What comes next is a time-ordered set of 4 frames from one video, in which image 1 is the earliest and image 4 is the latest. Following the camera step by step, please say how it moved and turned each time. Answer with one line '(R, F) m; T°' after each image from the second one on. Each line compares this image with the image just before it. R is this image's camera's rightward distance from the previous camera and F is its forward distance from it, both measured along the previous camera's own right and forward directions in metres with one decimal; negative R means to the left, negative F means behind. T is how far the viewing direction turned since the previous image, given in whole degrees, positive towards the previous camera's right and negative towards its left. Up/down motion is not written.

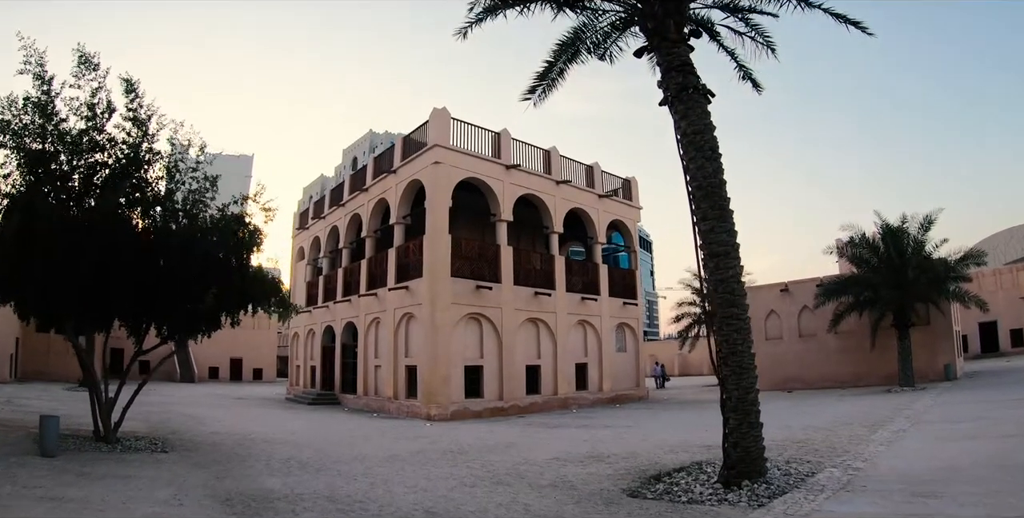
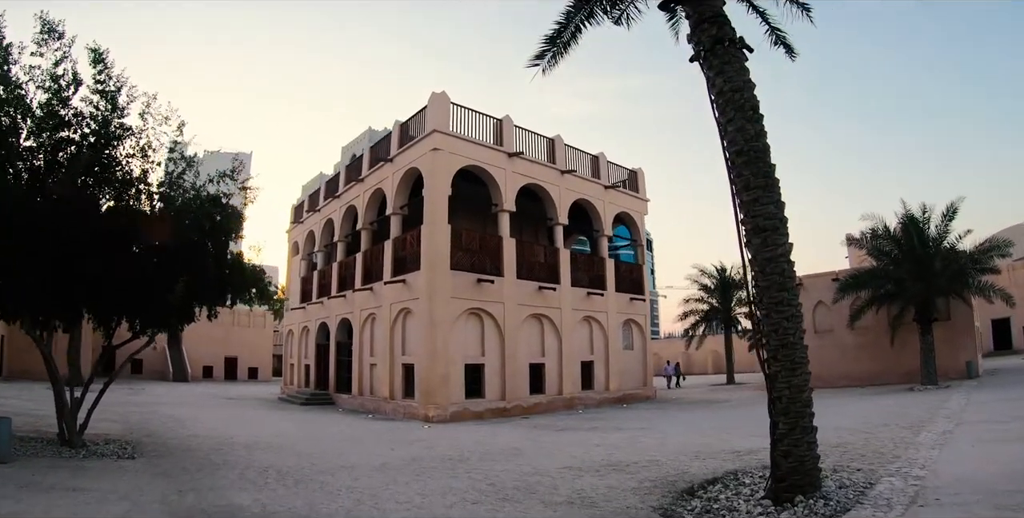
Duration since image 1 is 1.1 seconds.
(-0.1, +1.0) m; 0°
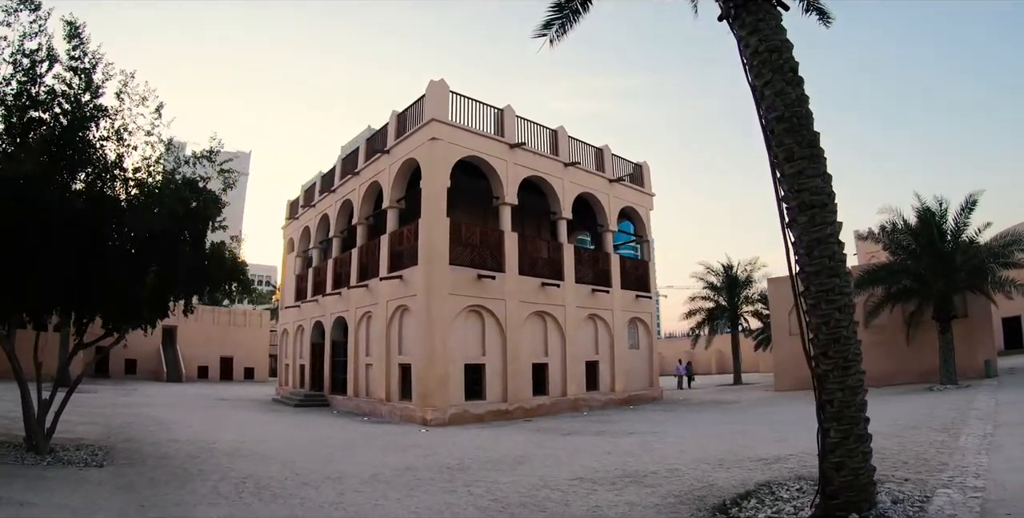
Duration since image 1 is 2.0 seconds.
(0.0, +0.8) m; 0°
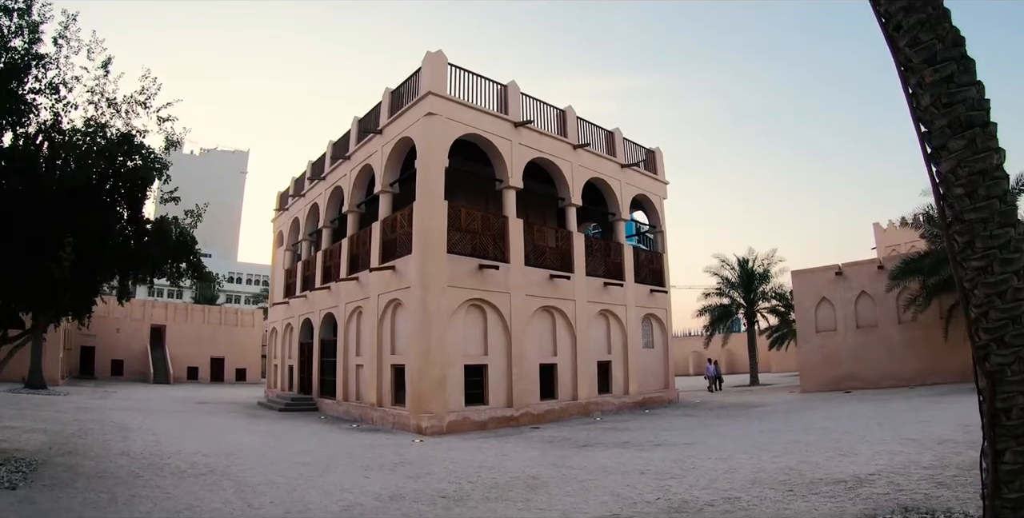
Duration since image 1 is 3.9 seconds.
(-0.1, +1.7) m; 0°
